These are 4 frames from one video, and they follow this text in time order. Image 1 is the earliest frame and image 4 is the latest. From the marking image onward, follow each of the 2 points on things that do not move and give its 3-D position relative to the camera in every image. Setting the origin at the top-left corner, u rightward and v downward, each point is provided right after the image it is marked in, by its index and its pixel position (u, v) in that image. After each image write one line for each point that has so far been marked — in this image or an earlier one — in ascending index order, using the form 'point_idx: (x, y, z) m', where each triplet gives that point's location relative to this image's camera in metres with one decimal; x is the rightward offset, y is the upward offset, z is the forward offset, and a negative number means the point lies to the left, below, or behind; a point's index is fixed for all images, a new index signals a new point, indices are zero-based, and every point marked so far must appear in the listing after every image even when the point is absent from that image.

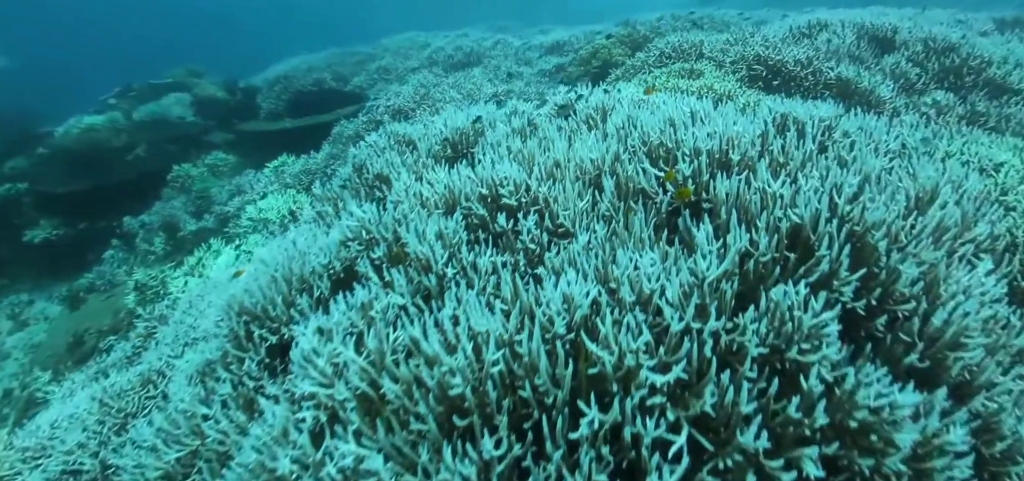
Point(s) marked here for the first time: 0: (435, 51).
0: (-2.3, +5.6, +13.8) m
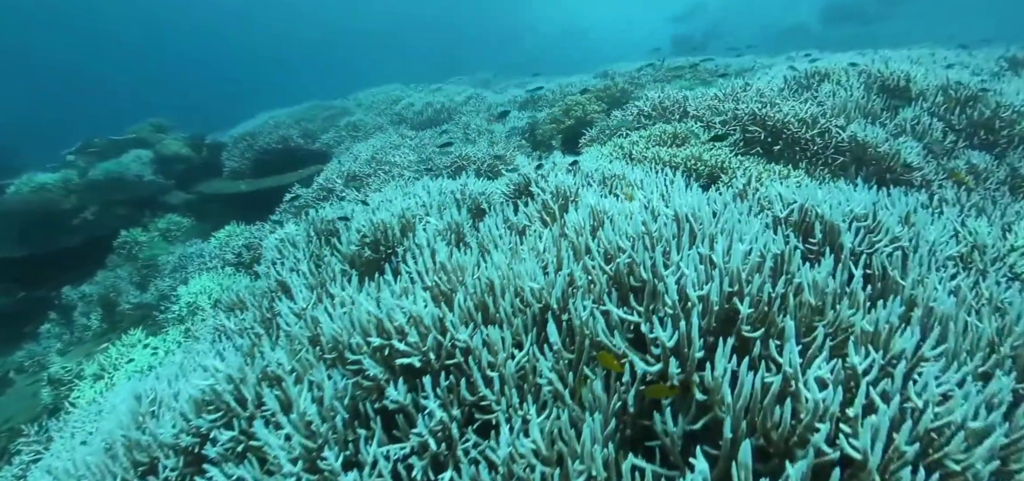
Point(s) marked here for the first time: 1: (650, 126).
0: (-3.0, +3.7, +12.9) m
1: (+1.6, +1.4, +5.5) m
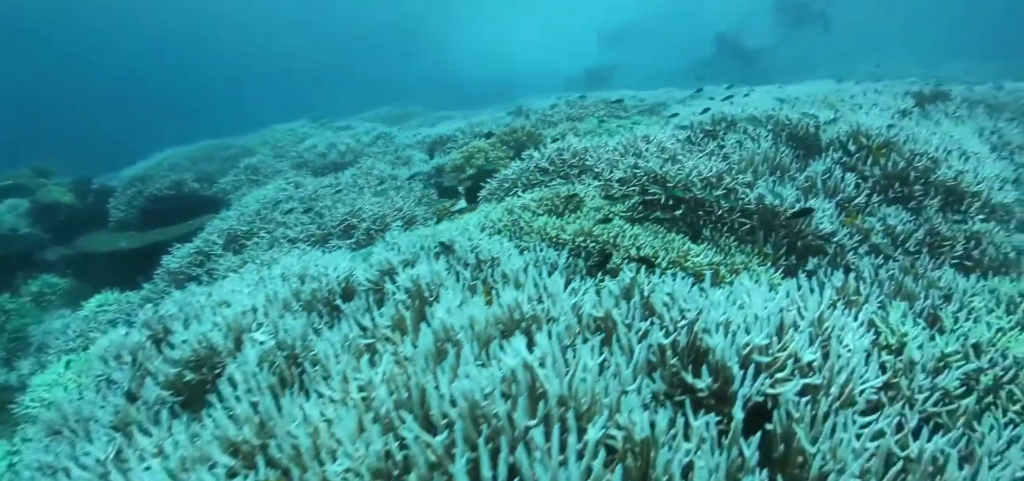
0: (-5.0, +2.5, +11.8) m
1: (+0.3, +0.6, +4.8) m
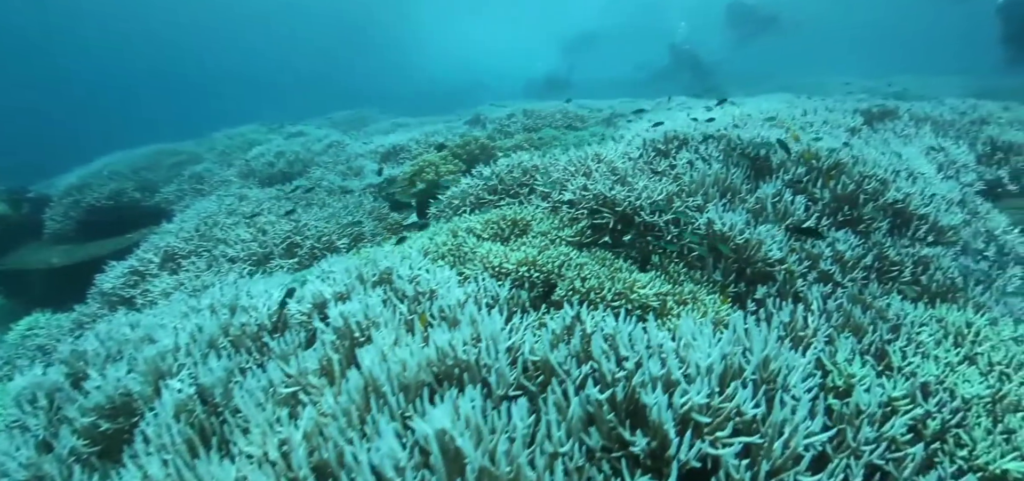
0: (-5.9, +2.3, +11.3) m
1: (-0.2, +0.4, +4.6) m
